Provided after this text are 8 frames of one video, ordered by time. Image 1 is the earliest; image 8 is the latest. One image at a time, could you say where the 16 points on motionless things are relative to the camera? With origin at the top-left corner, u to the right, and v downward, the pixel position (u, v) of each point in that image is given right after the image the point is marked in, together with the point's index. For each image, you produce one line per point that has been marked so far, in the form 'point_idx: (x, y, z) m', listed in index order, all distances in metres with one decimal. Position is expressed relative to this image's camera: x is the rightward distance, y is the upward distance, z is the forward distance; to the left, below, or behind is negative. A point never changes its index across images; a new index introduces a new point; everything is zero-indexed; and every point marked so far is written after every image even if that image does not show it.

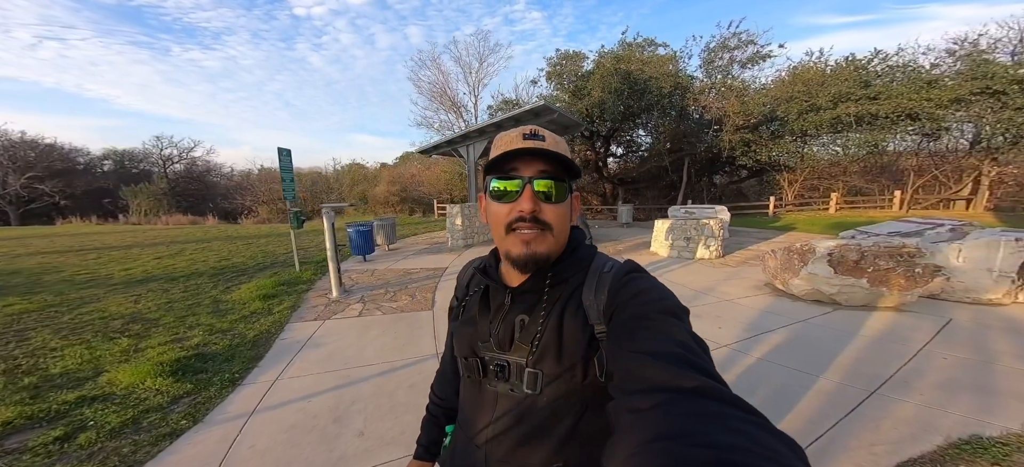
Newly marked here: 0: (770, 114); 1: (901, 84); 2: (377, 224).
0: (+11.9, +5.5, +15.7) m
1: (+15.6, +6.1, +13.6) m
2: (-3.9, +0.2, +9.7) m
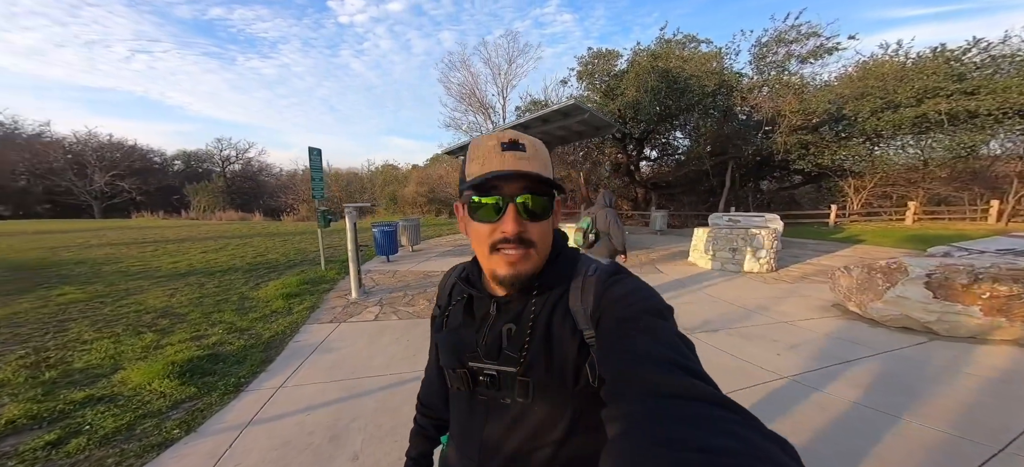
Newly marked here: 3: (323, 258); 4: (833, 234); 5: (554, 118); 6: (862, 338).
0: (+13.4, +5.0, +14.2) m
1: (+16.9, +5.5, +11.7) m
2: (-3.1, +0.2, +9.7) m
3: (-4.3, -0.5, +7.5) m
4: (+14.6, -0.1, +15.4) m
5: (+1.3, +3.5, +10.2) m
6: (+4.9, -1.5, +4.7) m
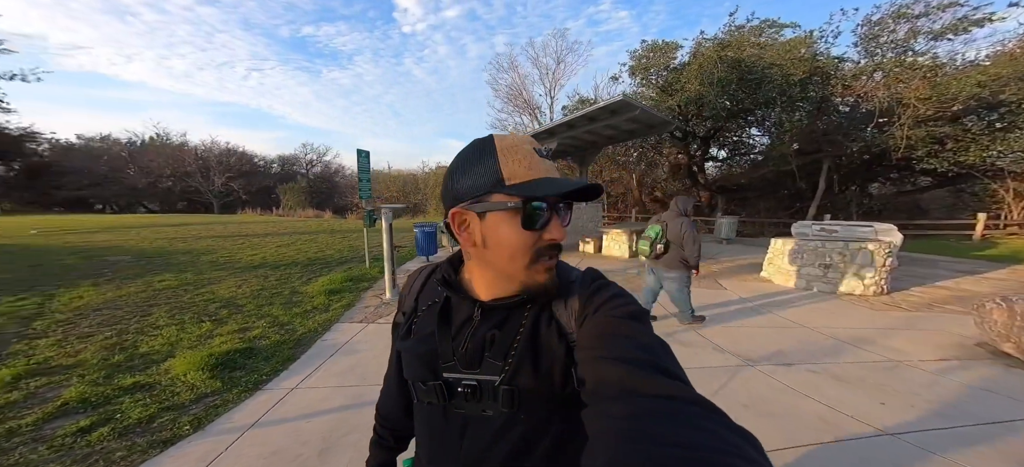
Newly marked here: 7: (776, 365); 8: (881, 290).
0: (+15.4, +4.4, +11.4) m
1: (+18.4, +4.8, +8.3) m
2: (-1.7, +0.1, +9.9) m
3: (-3.4, -0.5, +8.0) m
4: (+16.6, -0.7, +12.4) m
5: (+2.7, +3.3, +9.7) m
6: (+5.2, -1.7, +3.6) m
7: (+3.4, -1.7, +4.3) m
8: (+8.1, -1.3, +7.4) m
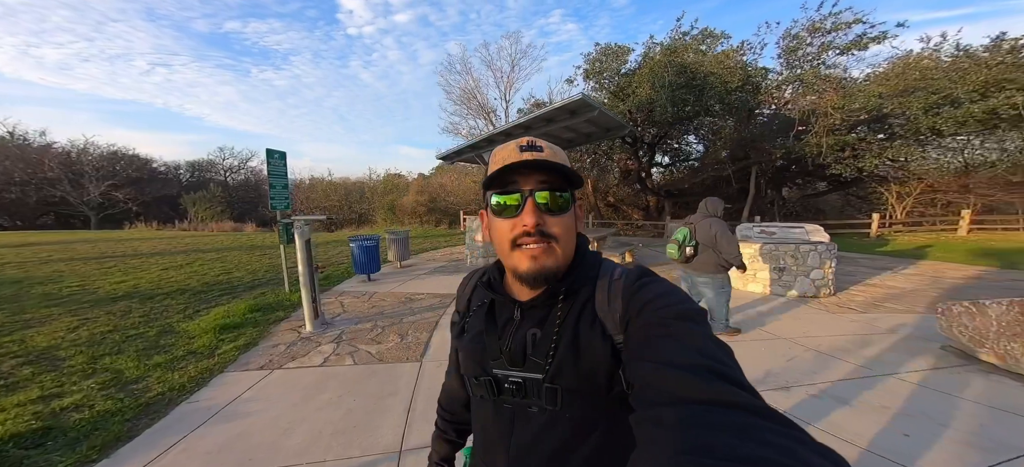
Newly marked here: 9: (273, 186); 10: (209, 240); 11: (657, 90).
0: (+13.5, +4.5, +12.7) m
1: (+17.0, +5.1, +10.2) m
2: (-3.0, -0.1, +8.7) m
3: (-4.3, -0.8, +6.5) m
4: (+14.8, -0.6, +13.8) m
5: (+1.3, +3.2, +9.1) m
6: (+4.8, -1.7, +3.4) m
7: (+2.9, -1.7, +3.8) m
8: (+7.1, -1.3, +7.6) m
9: (-3.9, +0.8, +5.5) m
10: (-11.6, -0.2, +13.0) m
11: (+5.6, +5.4, +12.8) m
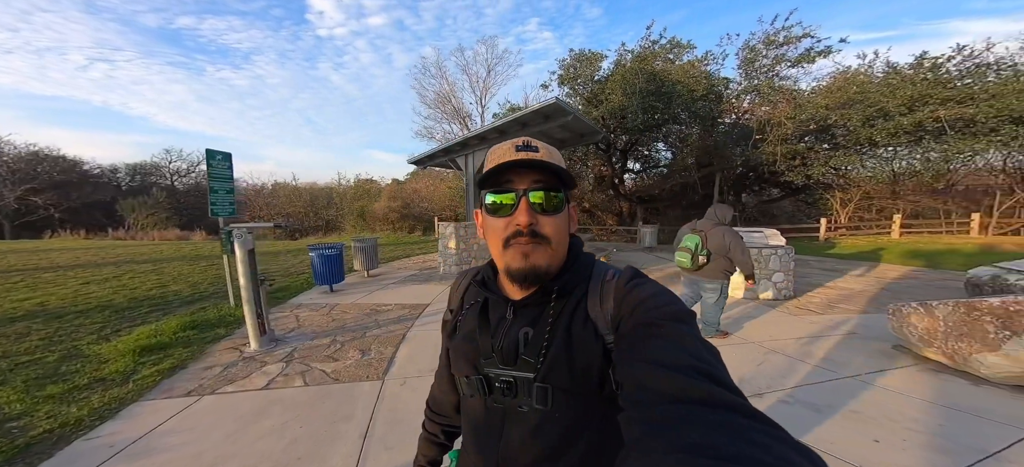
0: (+12.5, +4.4, +13.6) m
1: (+16.1, +5.1, +11.3) m
2: (-3.7, -0.3, +8.1) m
3: (-4.8, -1.0, +5.8) m
4: (+13.7, -0.7, +14.6) m
5: (+0.6, +3.0, +9.0) m
6: (+4.6, -1.7, +3.4) m
7: (+2.6, -1.7, +3.7) m
8: (+6.5, -1.3, +7.9) m
9: (-4.3, +0.7, +4.9) m
10: (-12.6, -0.6, +11.8) m
11: (+4.6, +5.2, +13.0) m
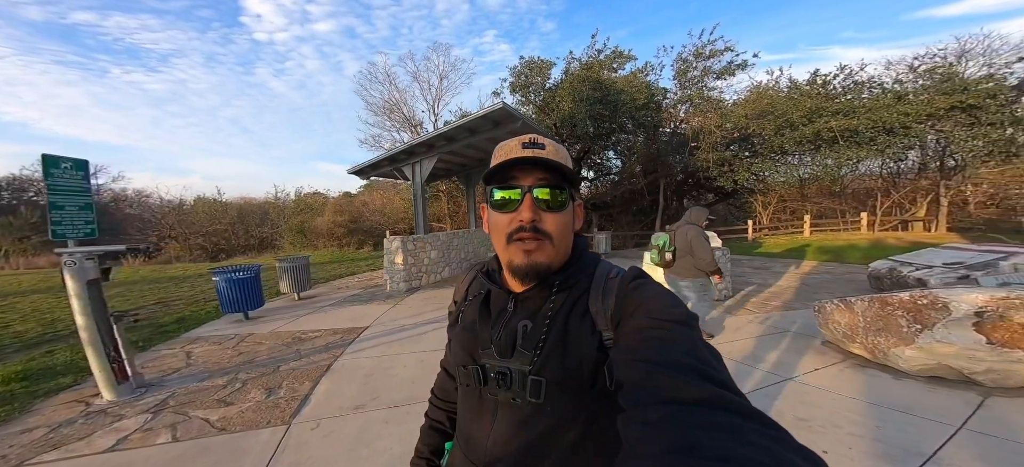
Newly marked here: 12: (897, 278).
0: (+10.2, +4.4, +14.9) m
1: (+14.1, +5.2, +13.2) m
2: (-4.8, -0.7, +7.2) m
3: (-5.6, -1.3, +4.7) m
4: (+11.5, -0.7, +16.0) m
5: (-0.9, +2.8, +8.7) m
6: (+4.0, -1.6, +3.6) m
7: (+2.1, -1.7, +3.6) m
8: (+5.3, -1.4, +8.3) m
9: (-5.0, +0.4, +3.9) m
10: (-14.2, -1.4, +9.5) m
11: (+2.5, +5.0, +13.3) m
12: (+7.5, -0.8, +6.6) m
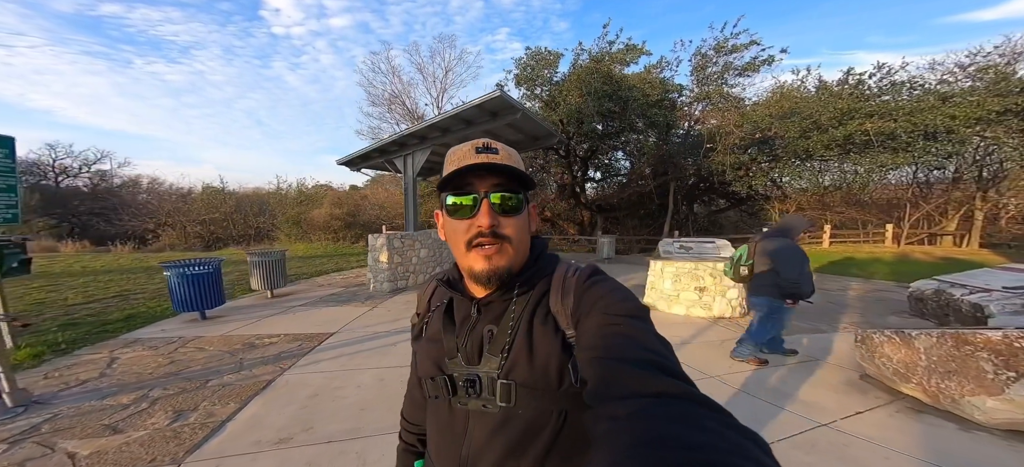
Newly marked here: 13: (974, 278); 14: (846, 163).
0: (+10.4, +4.0, +14.0) m
1: (+14.3, +4.7, +12.2) m
2: (-5.0, -0.5, +6.6) m
3: (-5.9, -1.1, +4.2) m
4: (+11.5, -1.1, +15.0) m
5: (-0.9, +2.8, +8.1) m
6: (+3.7, -1.8, +2.9) m
7: (+1.8, -1.8, +2.9) m
8: (+5.1, -1.6, +7.5) m
9: (-5.2, +0.5, +3.4) m
10: (-14.3, -0.9, +9.2) m
11: (+2.6, +4.9, +12.6) m
12: (+7.3, -1.1, +5.7) m
13: (+8.1, -0.8, +5.9) m
14: (+13.0, +2.8, +13.3) m
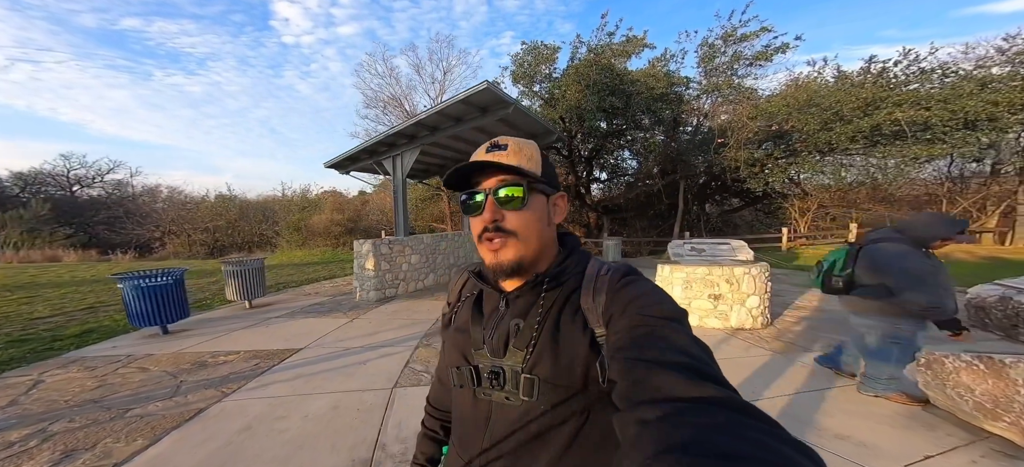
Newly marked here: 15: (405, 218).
0: (+10.4, +4.0, +13.1) m
1: (+14.2, +4.8, +11.2) m
2: (-5.2, -0.7, +6.3) m
3: (-6.1, -1.2, +3.8) m
4: (+11.6, -1.1, +14.1) m
5: (-1.0, +2.7, +7.6) m
6: (+3.4, -1.8, +2.2) m
7: (+1.5, -1.9, +2.3) m
8: (+5.0, -1.6, +6.8) m
9: (-5.5, +0.4, +3.1) m
10: (-14.4, -1.1, +9.2) m
11: (+2.6, +4.8, +12.0) m
12: (+7.1, -1.1, +4.9) m
13: (+7.9, -0.7, +5.1) m
14: (+13.0, +2.8, +12.3) m
15: (-2.7, +0.4, +8.7) m
